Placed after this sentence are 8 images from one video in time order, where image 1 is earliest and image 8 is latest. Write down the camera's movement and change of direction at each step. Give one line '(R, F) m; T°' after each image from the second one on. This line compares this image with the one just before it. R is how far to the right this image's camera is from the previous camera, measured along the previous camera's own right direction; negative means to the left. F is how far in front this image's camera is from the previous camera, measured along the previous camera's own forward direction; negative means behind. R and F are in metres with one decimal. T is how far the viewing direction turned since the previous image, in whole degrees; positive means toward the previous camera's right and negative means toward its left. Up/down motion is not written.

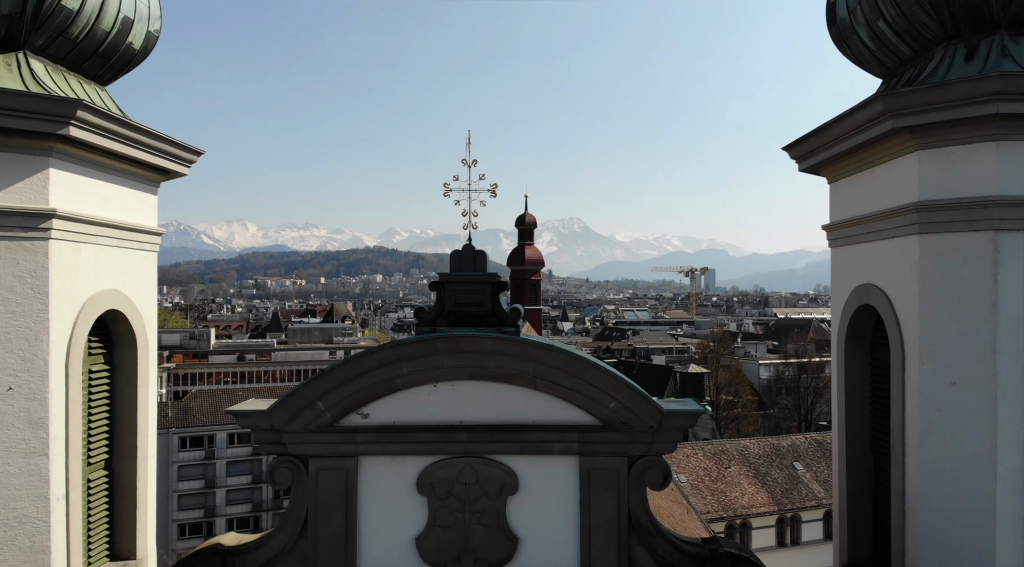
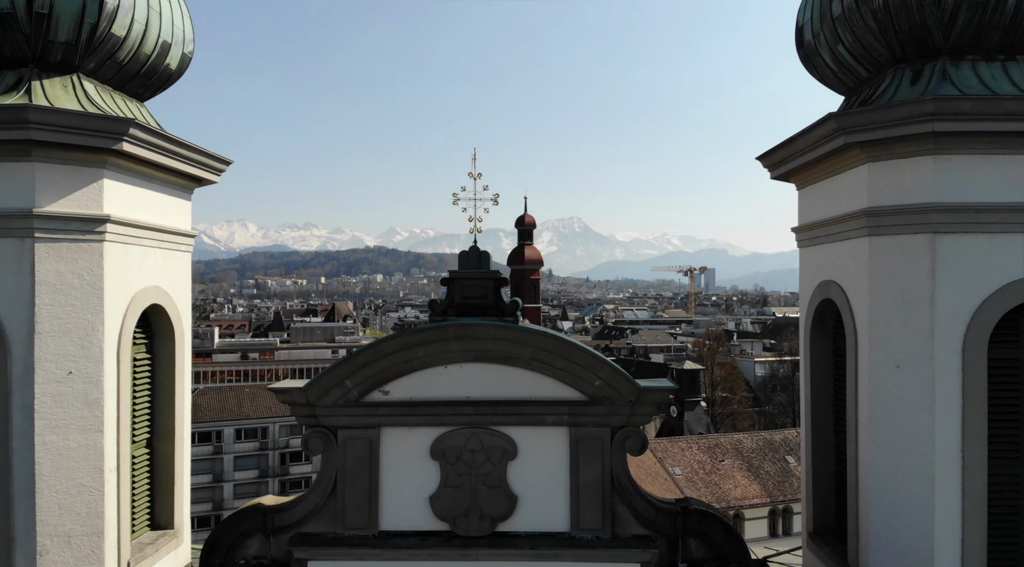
(0.0, -0.9) m; 0°
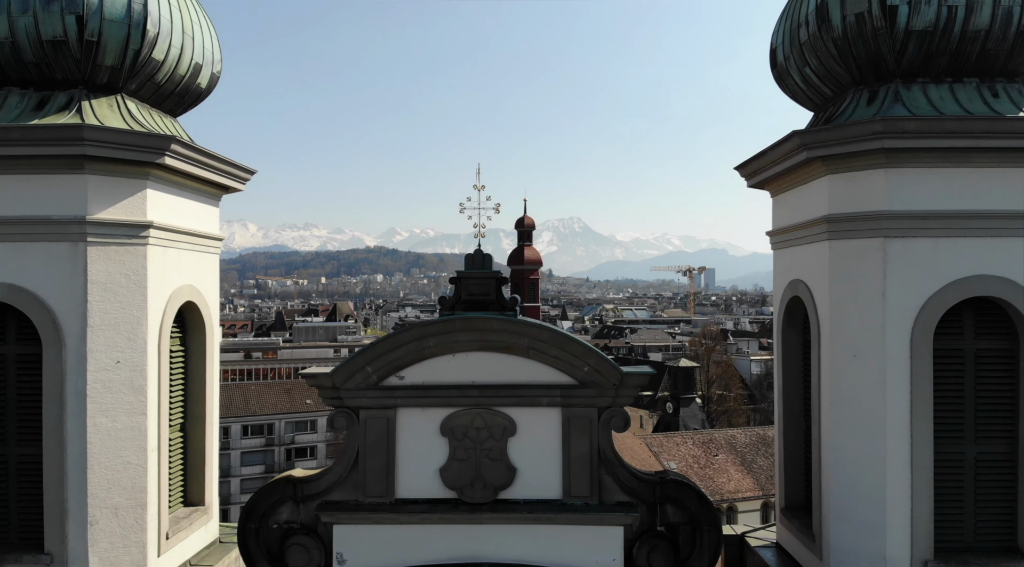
(0.0, -0.9) m; 0°
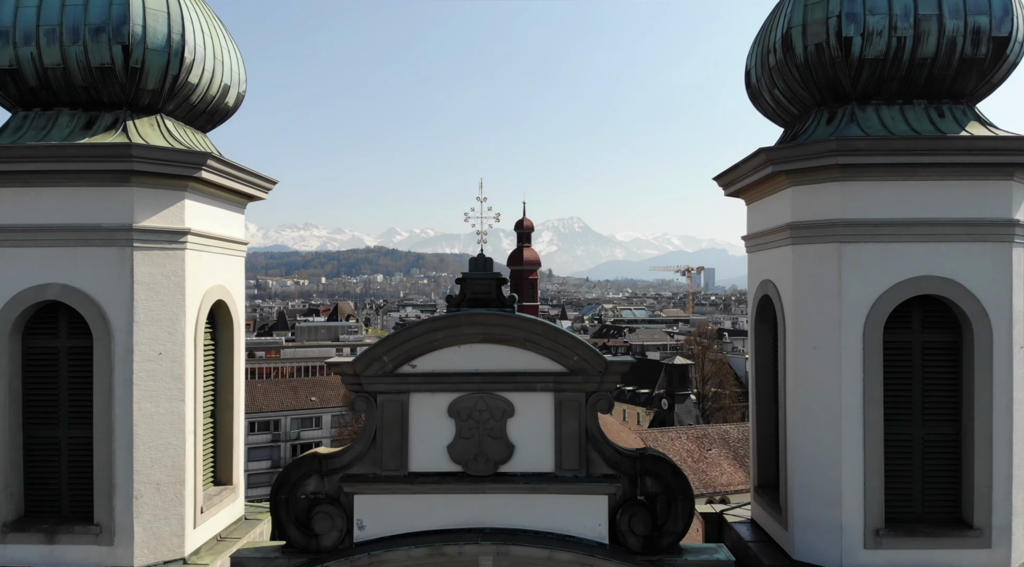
(0.0, -1.0) m; 0°
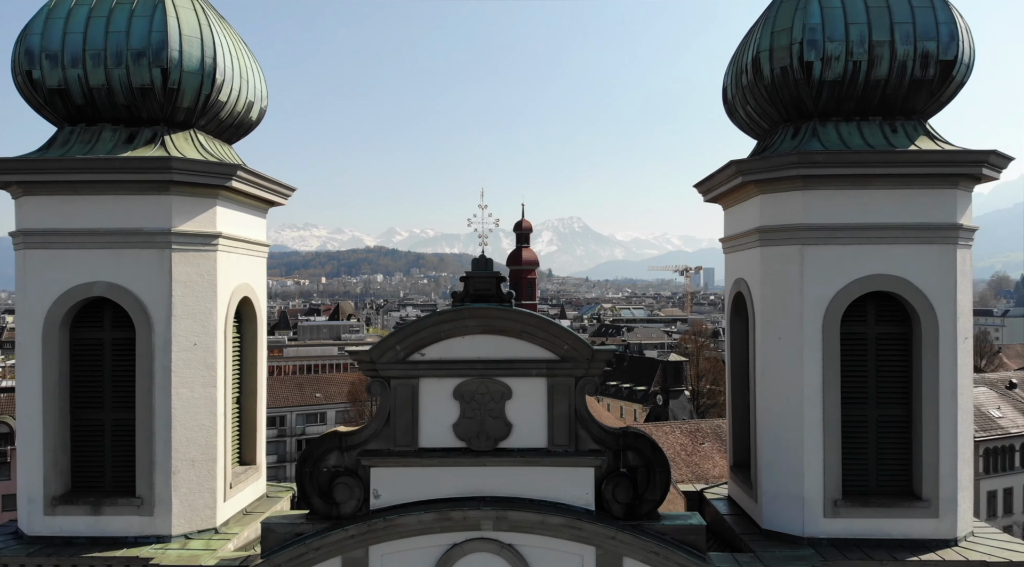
(0.0, -1.1) m; 0°
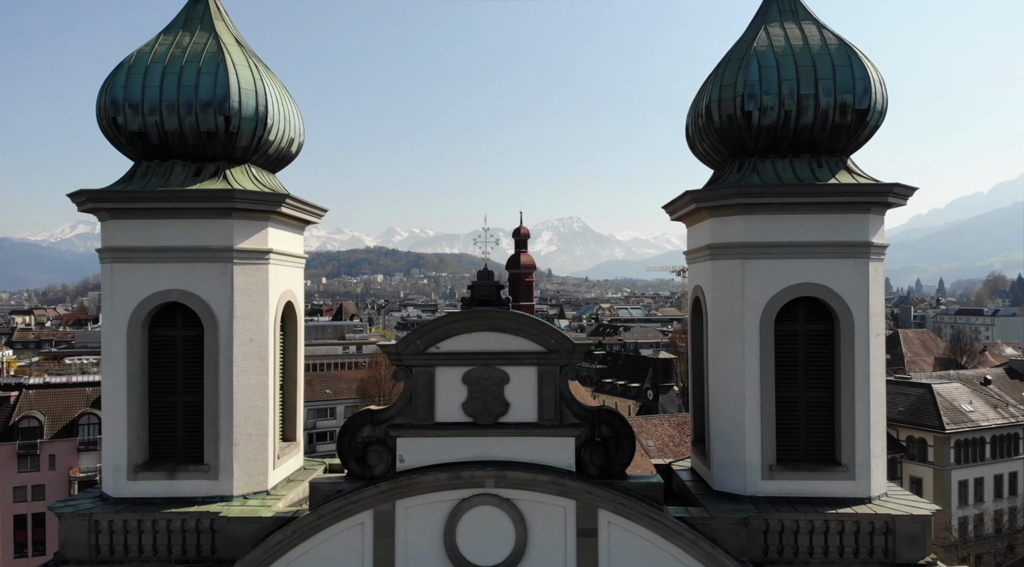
(0.0, -2.3) m; 0°
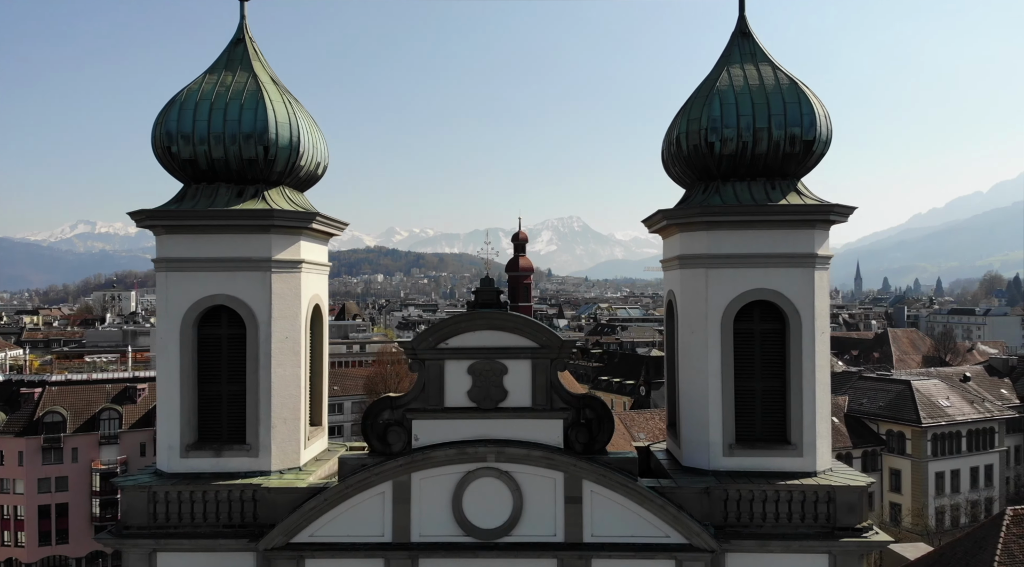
(0.0, -2.1) m; 0°
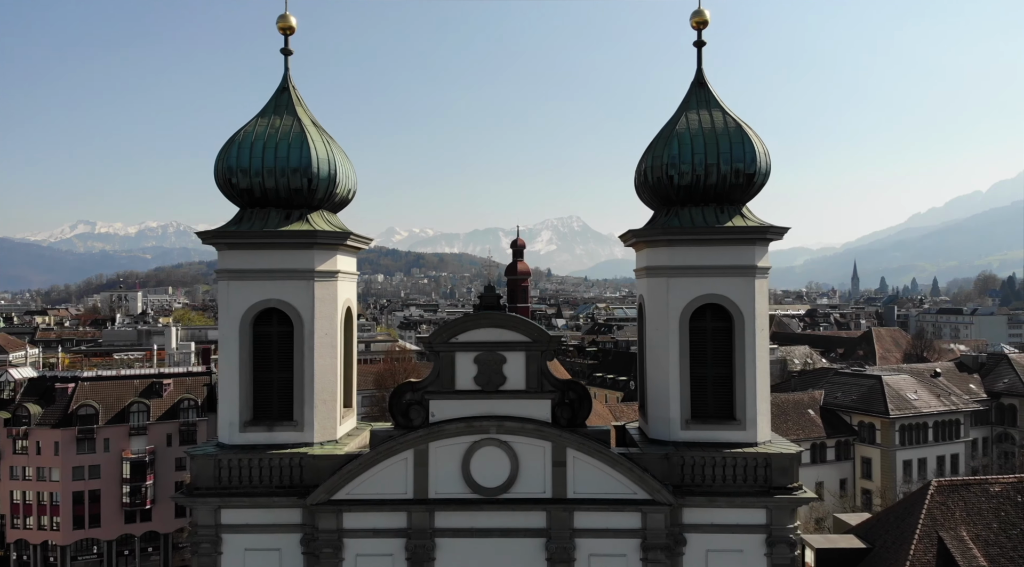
(0.0, -3.3) m; 0°
